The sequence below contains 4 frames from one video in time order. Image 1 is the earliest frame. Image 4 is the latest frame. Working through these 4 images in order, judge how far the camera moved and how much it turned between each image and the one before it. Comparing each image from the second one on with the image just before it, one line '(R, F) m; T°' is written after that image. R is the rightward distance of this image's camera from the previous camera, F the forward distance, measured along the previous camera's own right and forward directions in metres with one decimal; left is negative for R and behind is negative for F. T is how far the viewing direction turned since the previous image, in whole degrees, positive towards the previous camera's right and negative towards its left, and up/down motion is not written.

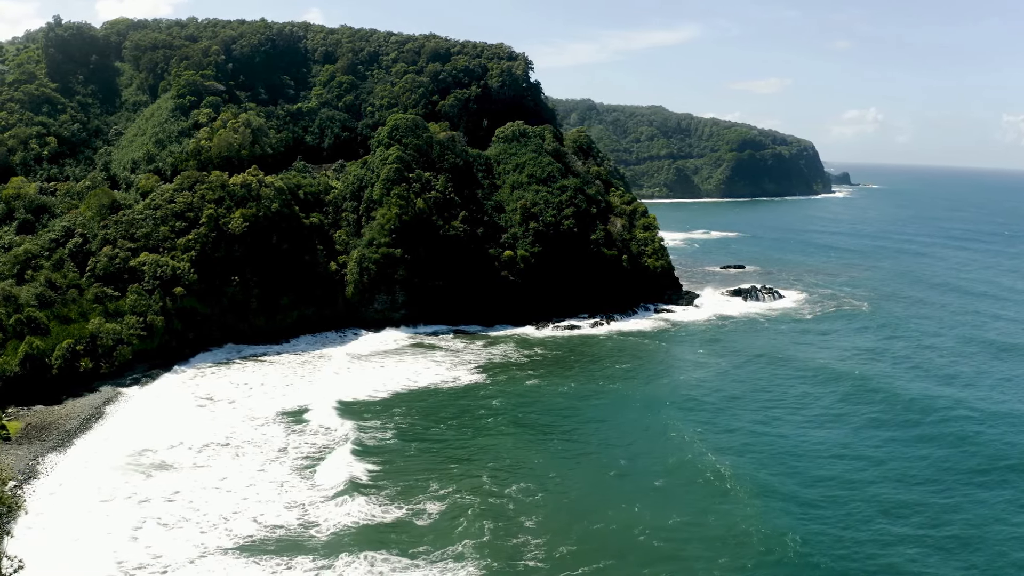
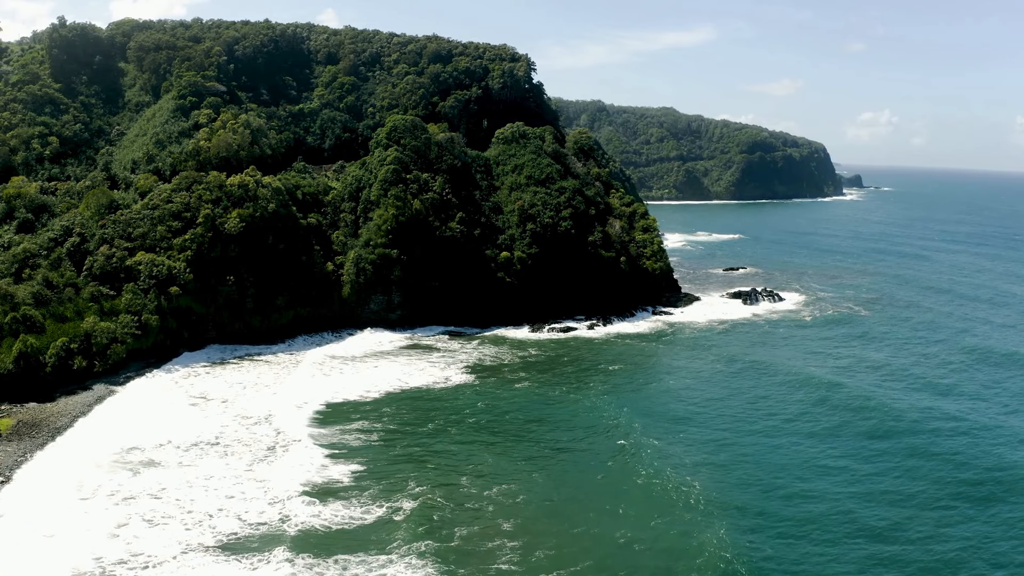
(+1.0, -0.2) m; -1°
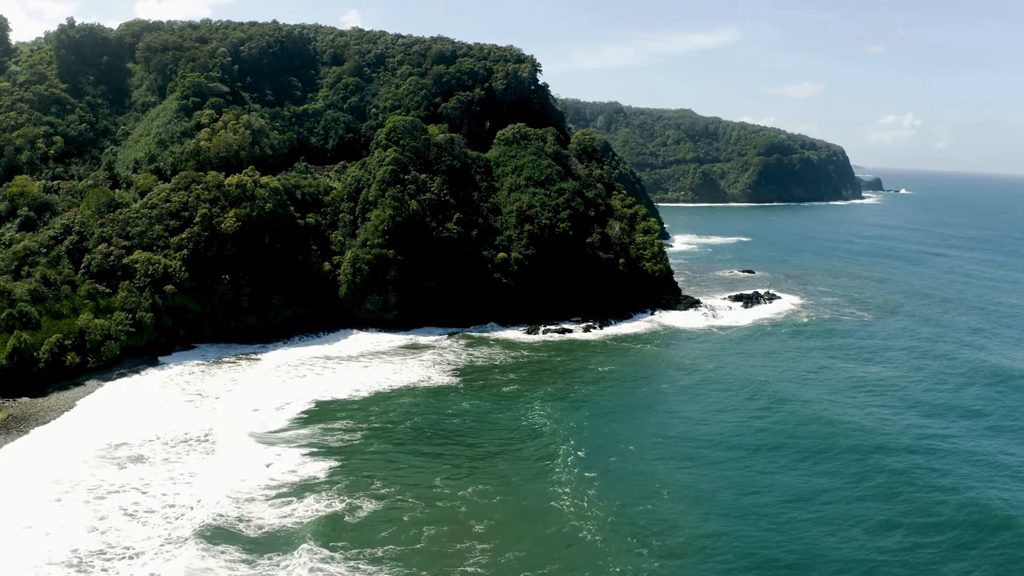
(+1.5, -0.2) m; -1°
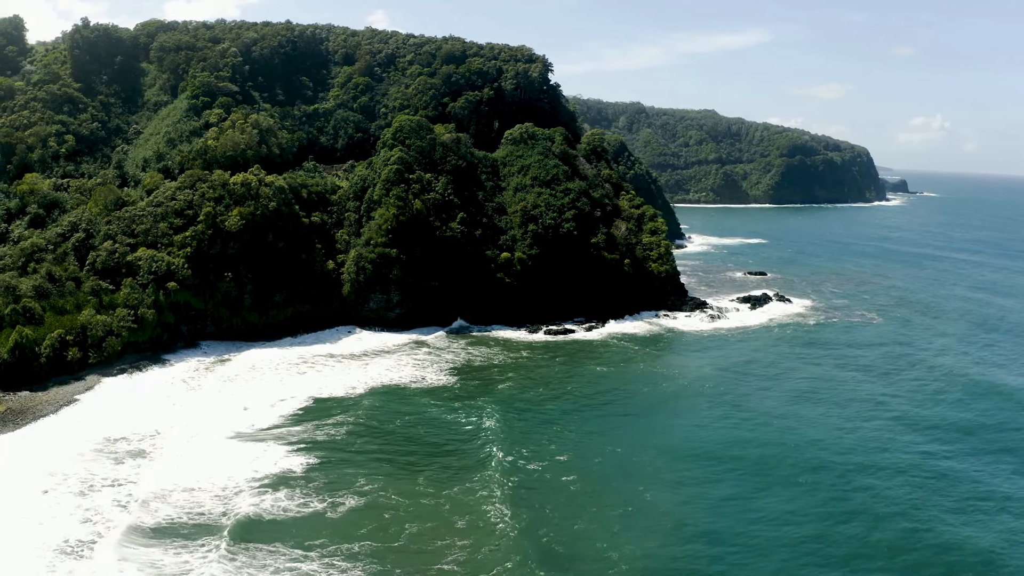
(+1.2, +0.1) m; -1°
